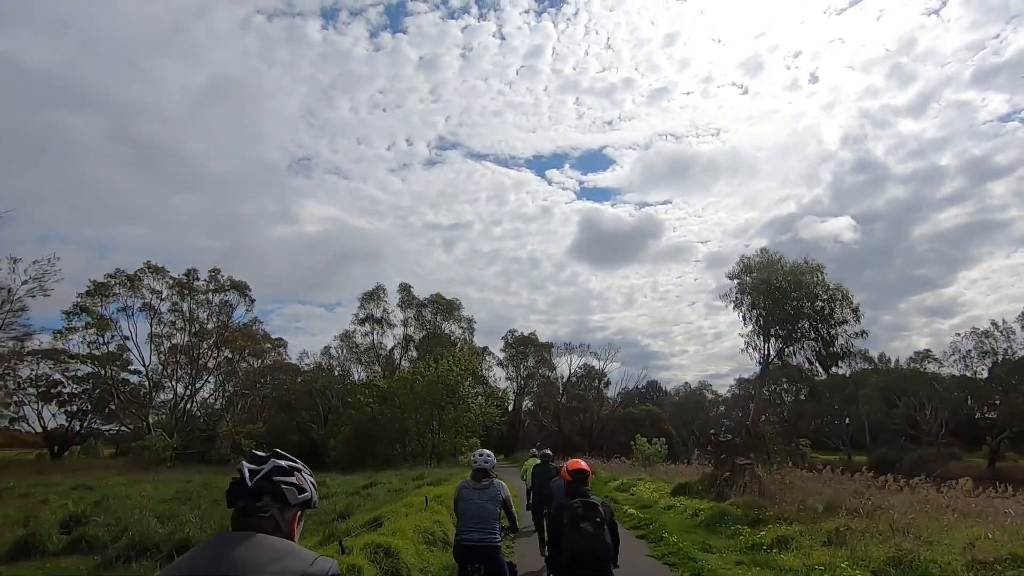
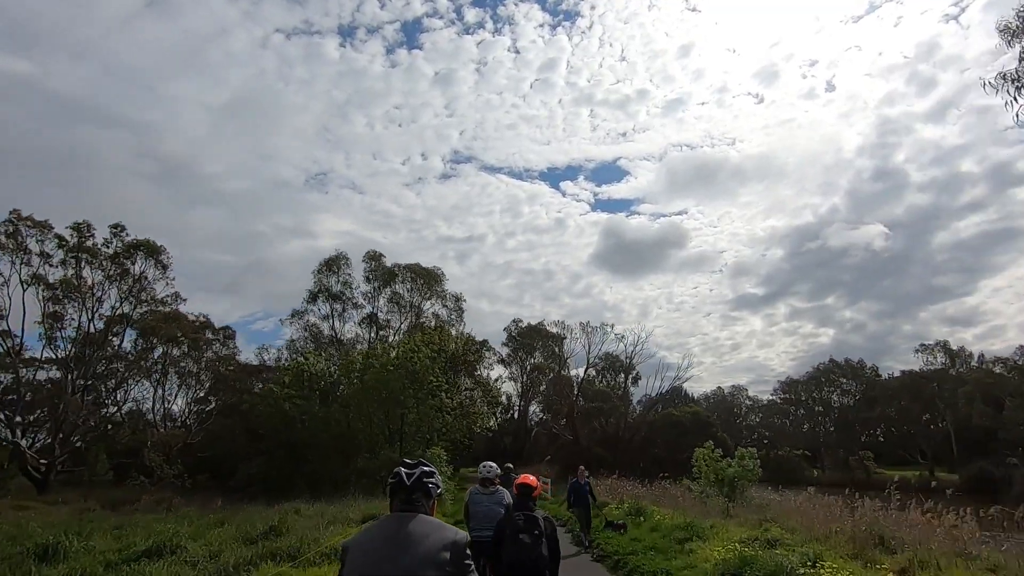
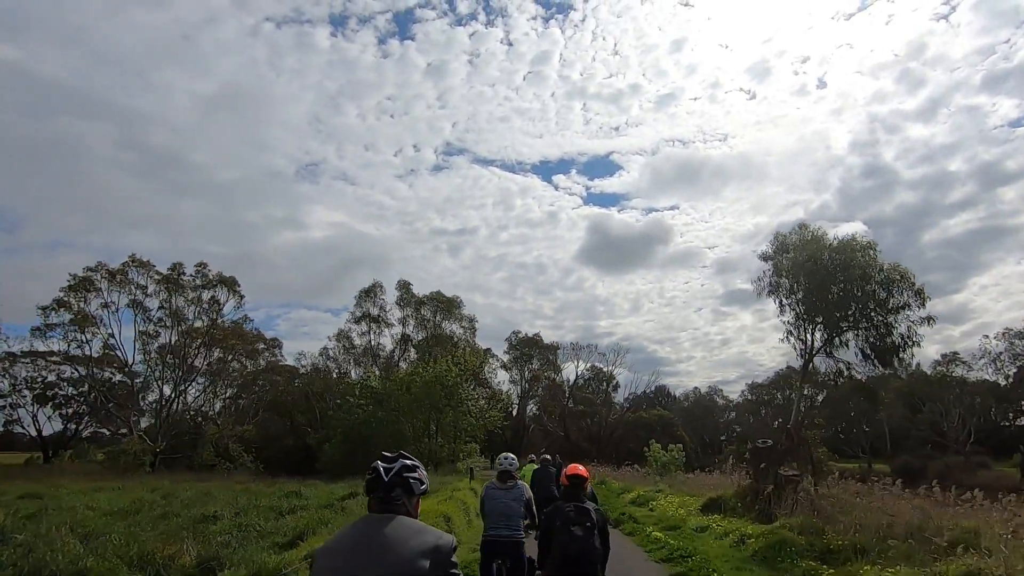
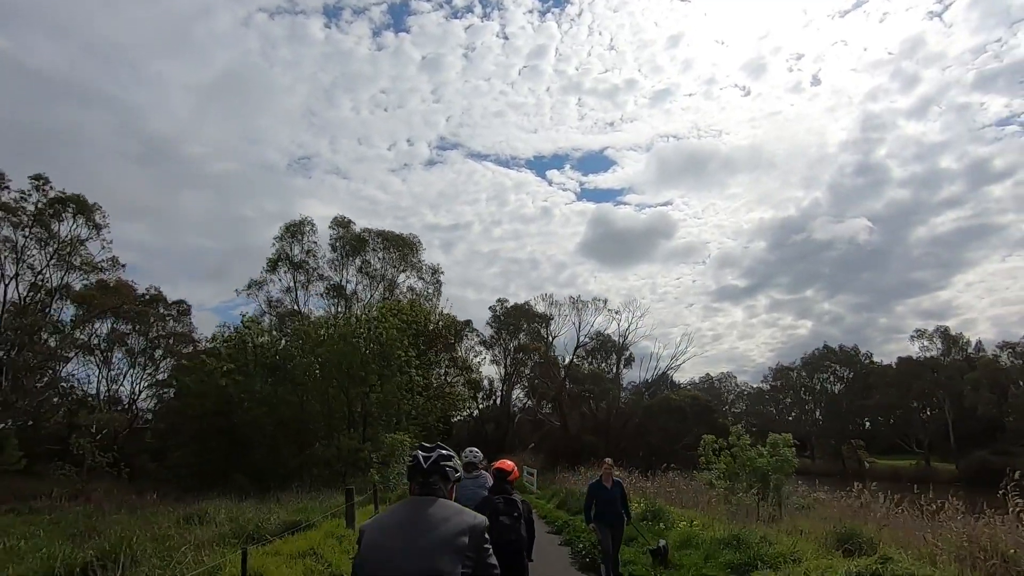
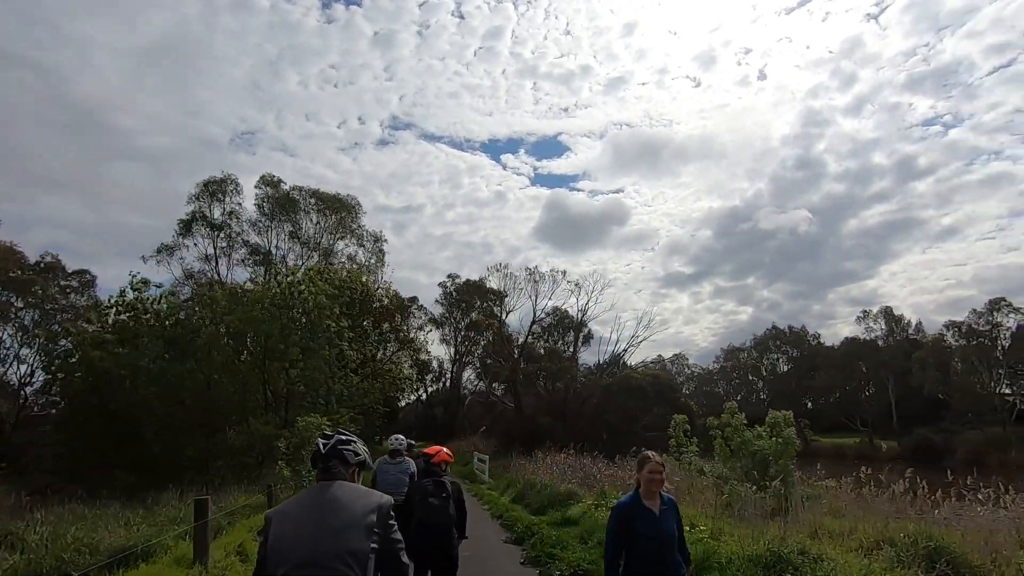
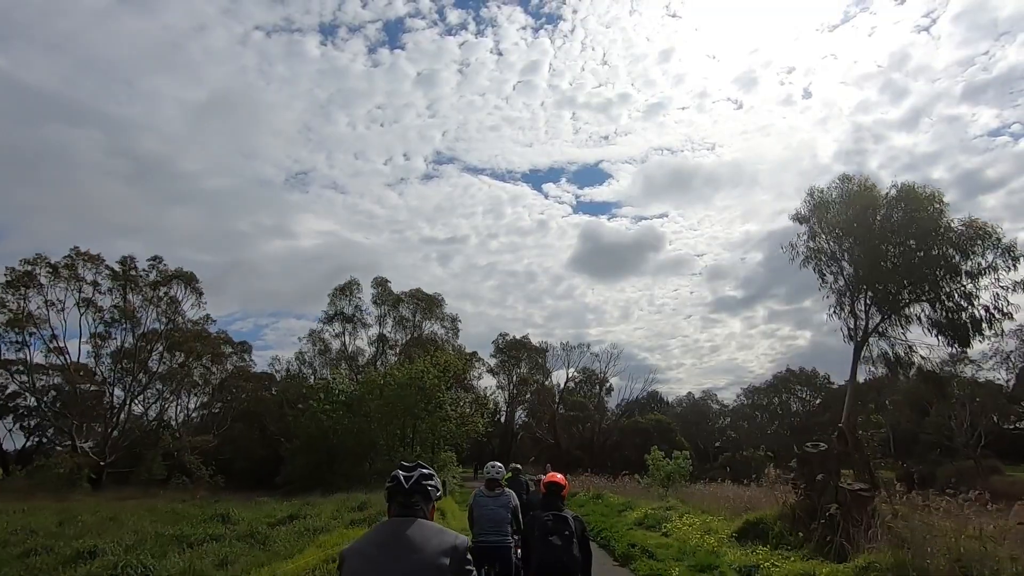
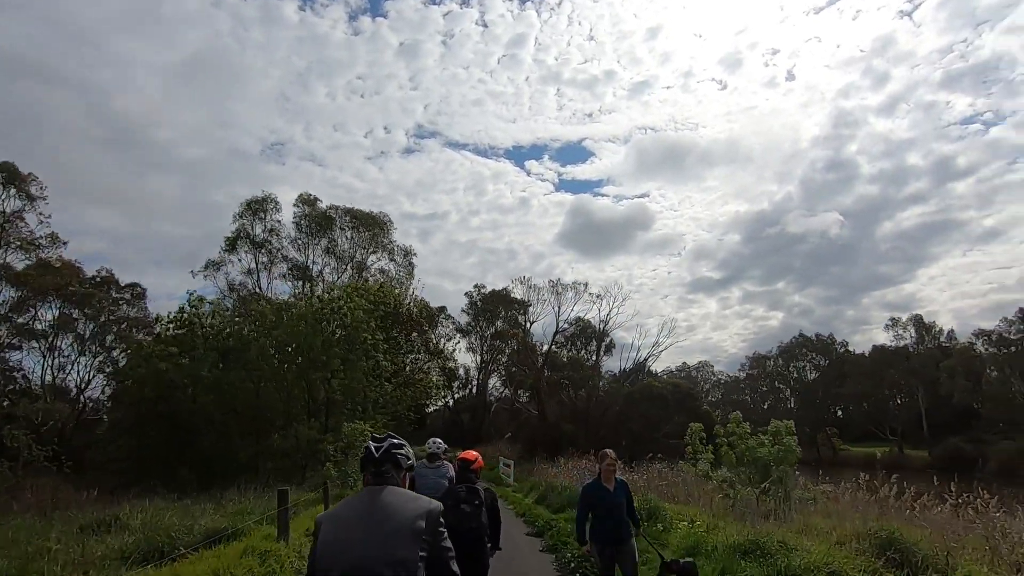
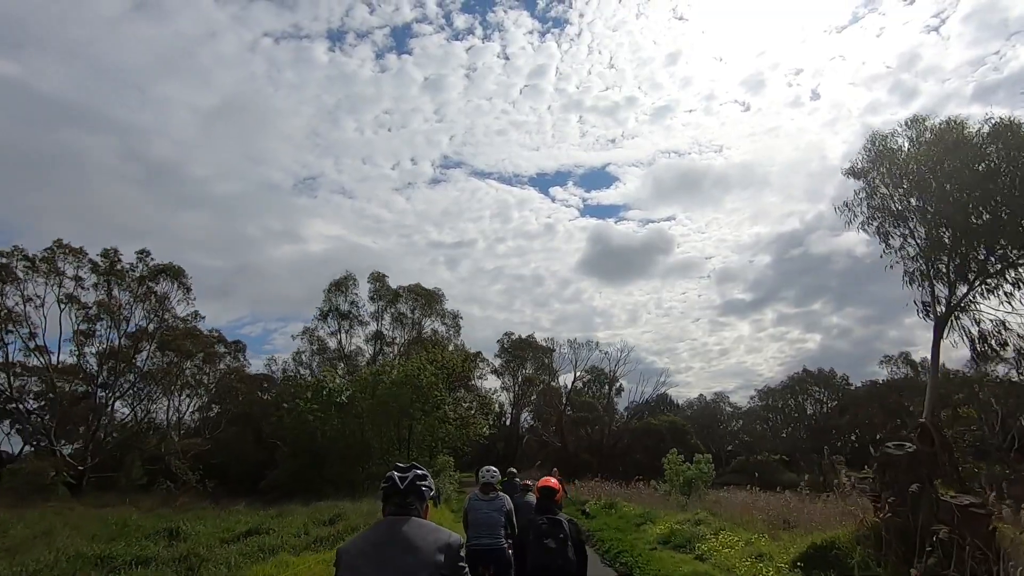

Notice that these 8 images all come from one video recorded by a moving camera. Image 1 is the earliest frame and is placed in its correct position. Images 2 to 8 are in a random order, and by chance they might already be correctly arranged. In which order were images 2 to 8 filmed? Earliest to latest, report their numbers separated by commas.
3, 6, 8, 2, 4, 7, 5
